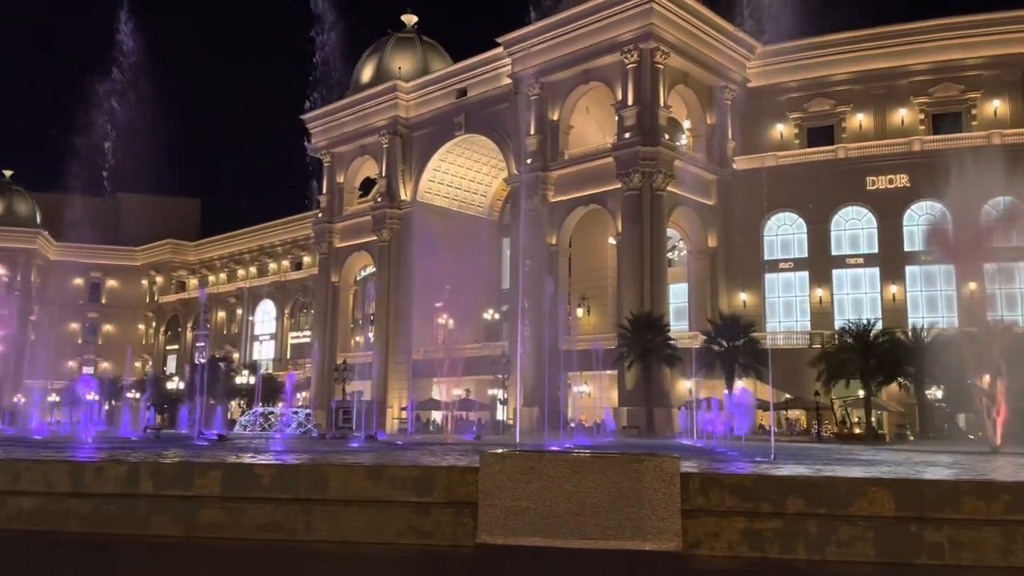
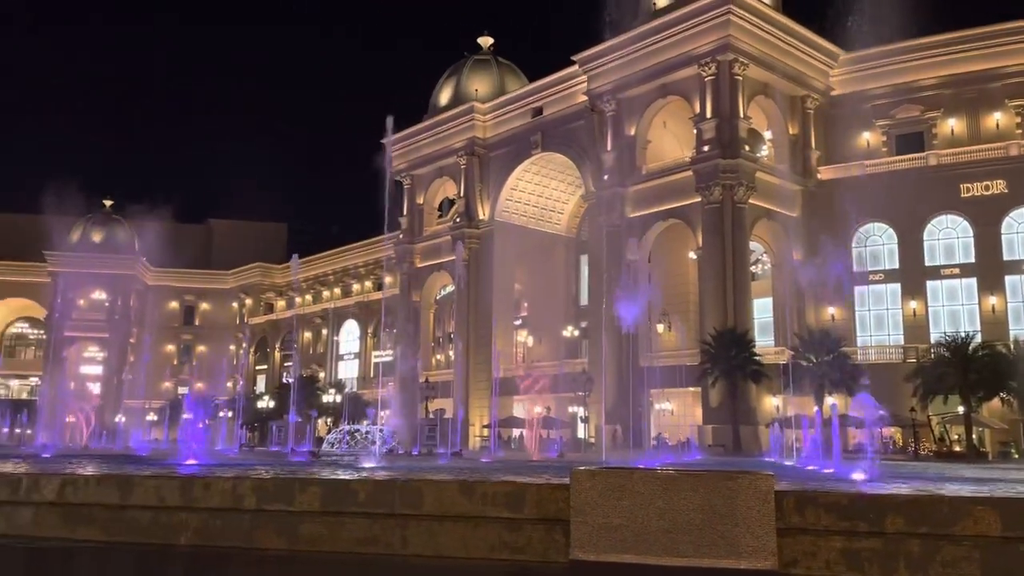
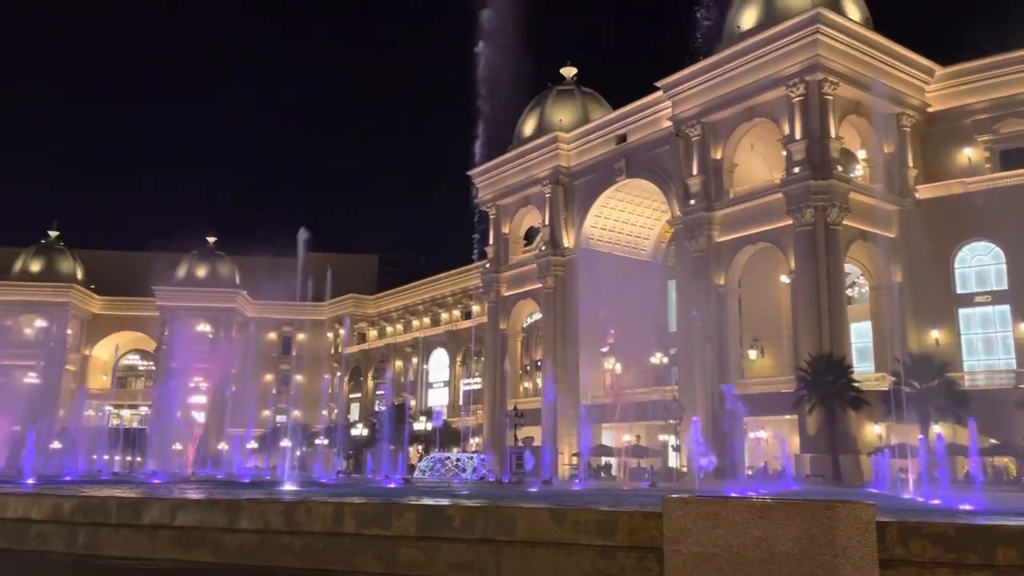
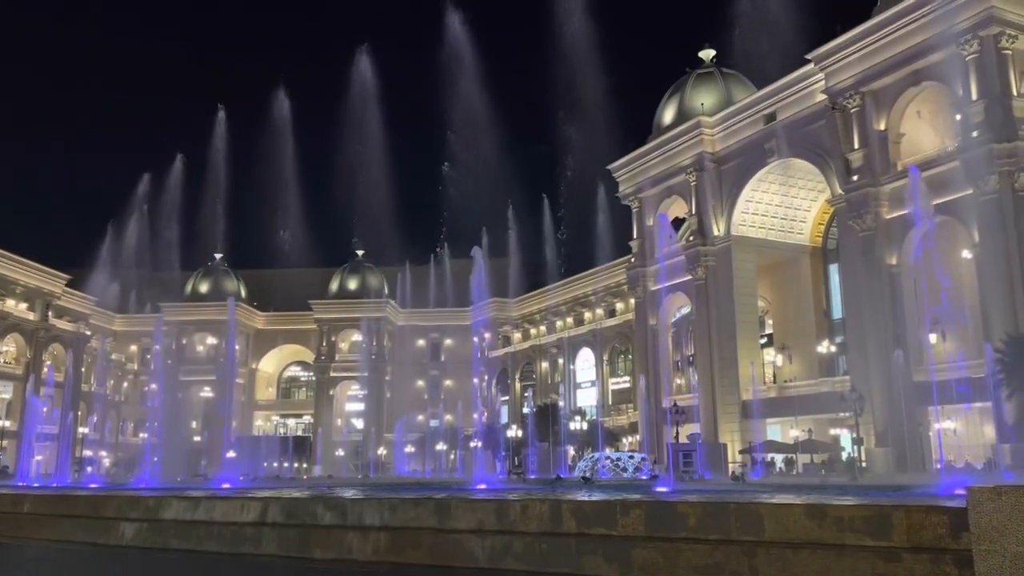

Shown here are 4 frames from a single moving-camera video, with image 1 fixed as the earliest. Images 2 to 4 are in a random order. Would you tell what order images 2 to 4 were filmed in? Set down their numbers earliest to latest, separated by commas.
2, 3, 4
